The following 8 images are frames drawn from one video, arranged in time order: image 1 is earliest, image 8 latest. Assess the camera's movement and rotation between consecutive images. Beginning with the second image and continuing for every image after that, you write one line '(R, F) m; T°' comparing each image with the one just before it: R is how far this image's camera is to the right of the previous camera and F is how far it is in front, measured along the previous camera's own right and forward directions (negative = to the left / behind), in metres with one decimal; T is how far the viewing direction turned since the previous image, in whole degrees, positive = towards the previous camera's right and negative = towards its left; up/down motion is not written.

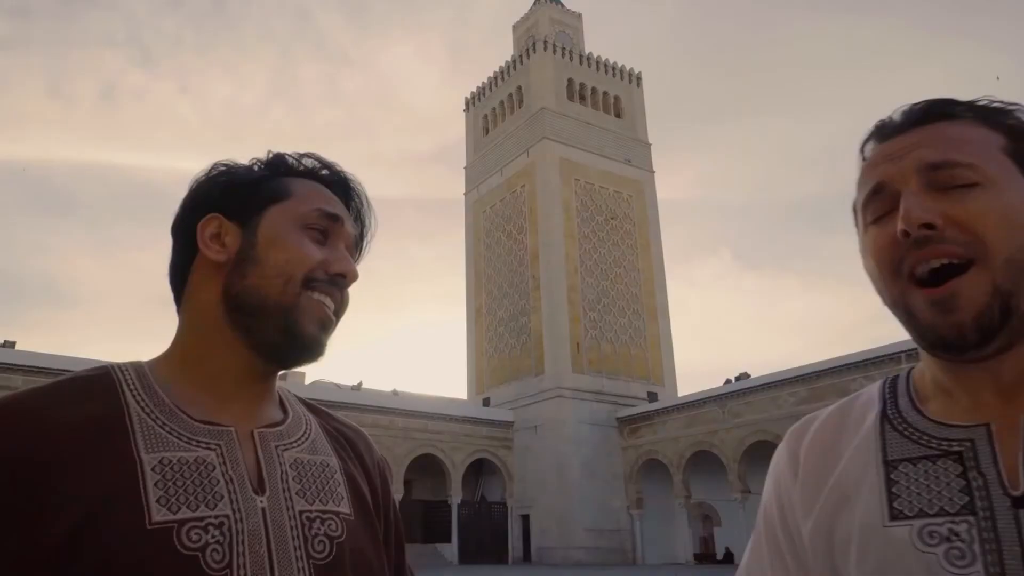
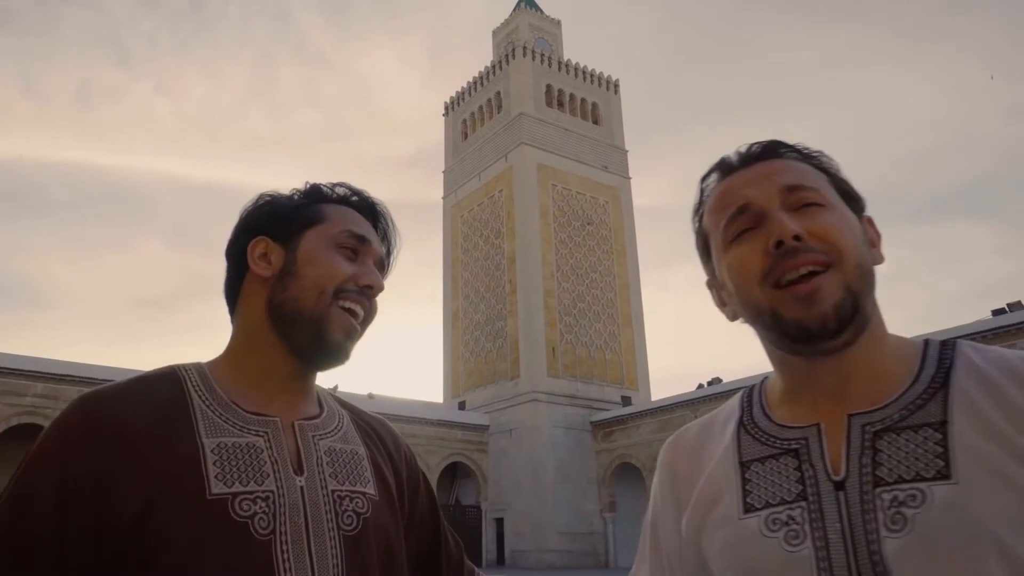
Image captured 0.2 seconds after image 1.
(-0.1, -0.1) m; +2°
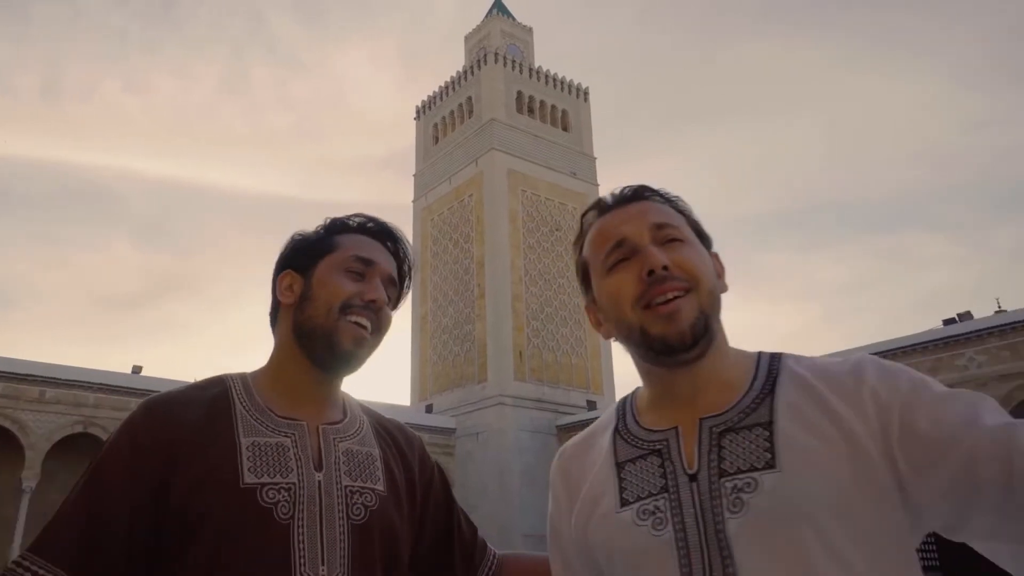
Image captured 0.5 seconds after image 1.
(0.0, -0.1) m; +2°
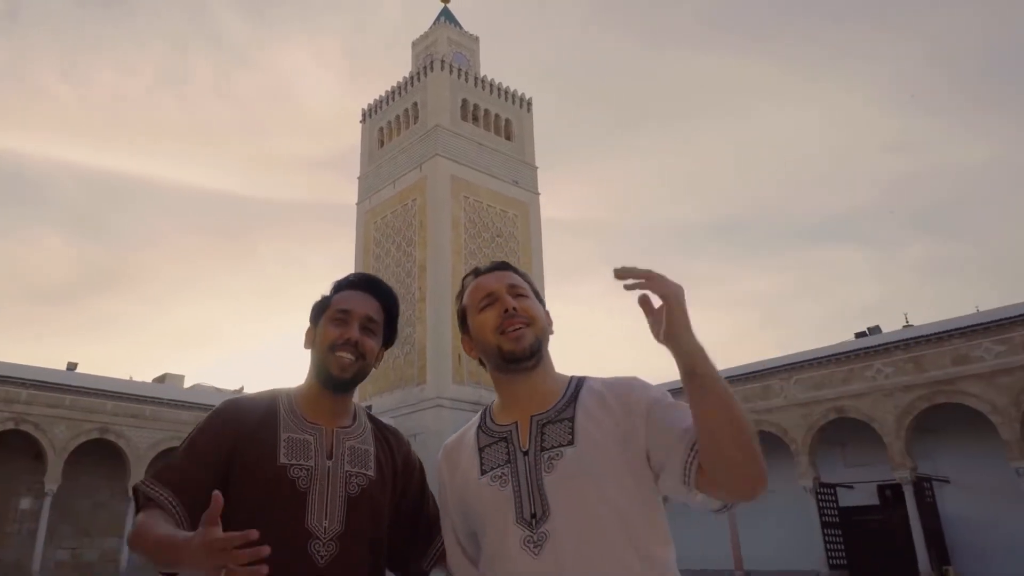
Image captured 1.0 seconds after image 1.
(0.0, -0.3) m; +4°
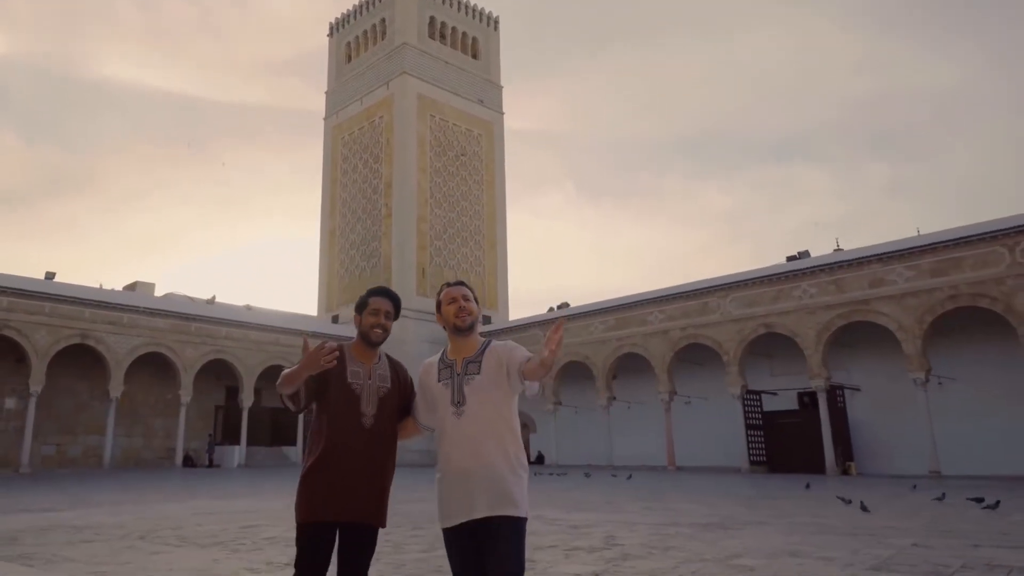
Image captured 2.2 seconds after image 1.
(0.0, -0.7) m; +3°
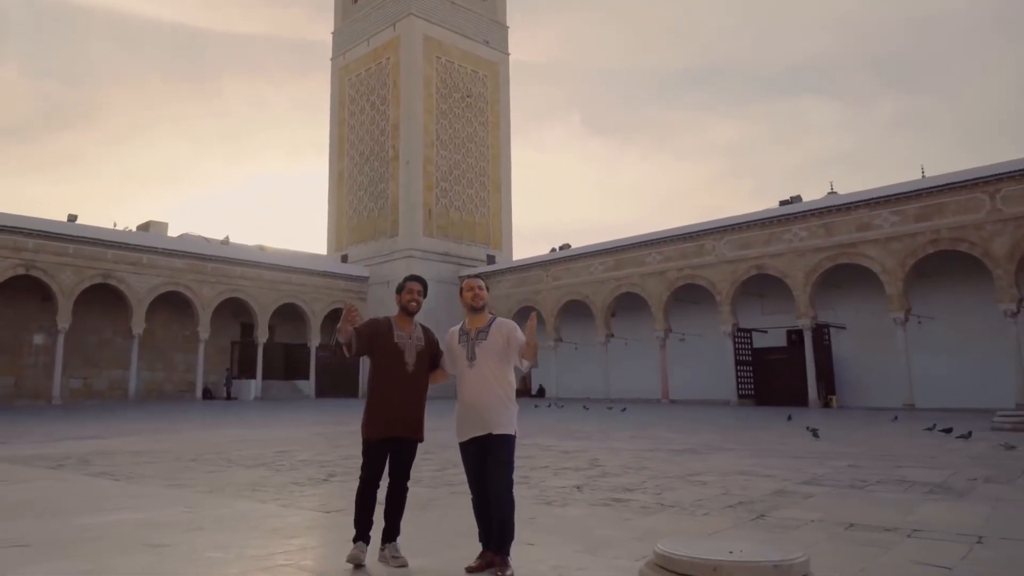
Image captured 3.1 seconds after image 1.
(0.0, -0.4) m; 0°
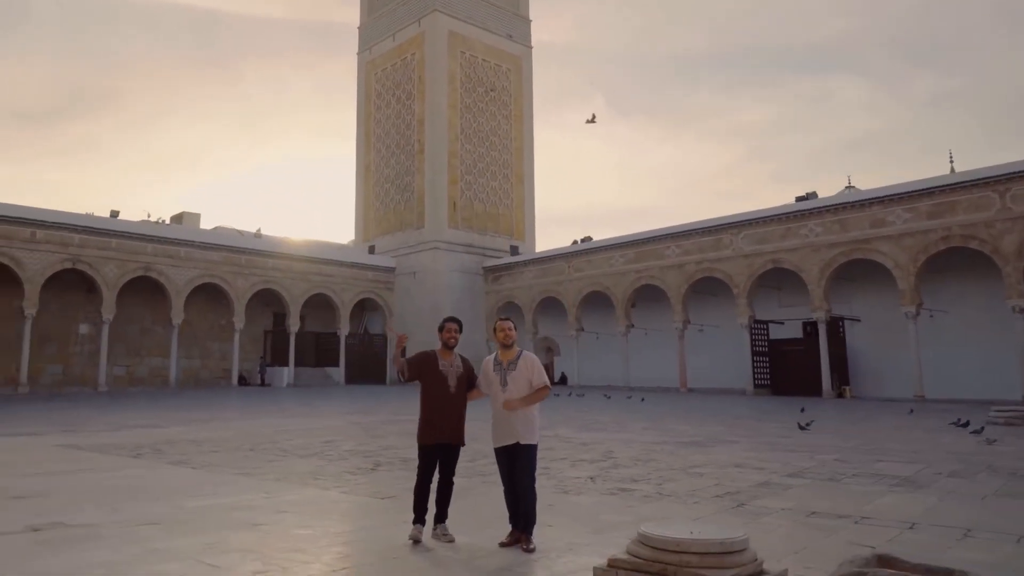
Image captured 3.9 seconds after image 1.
(0.0, -0.4) m; -2°
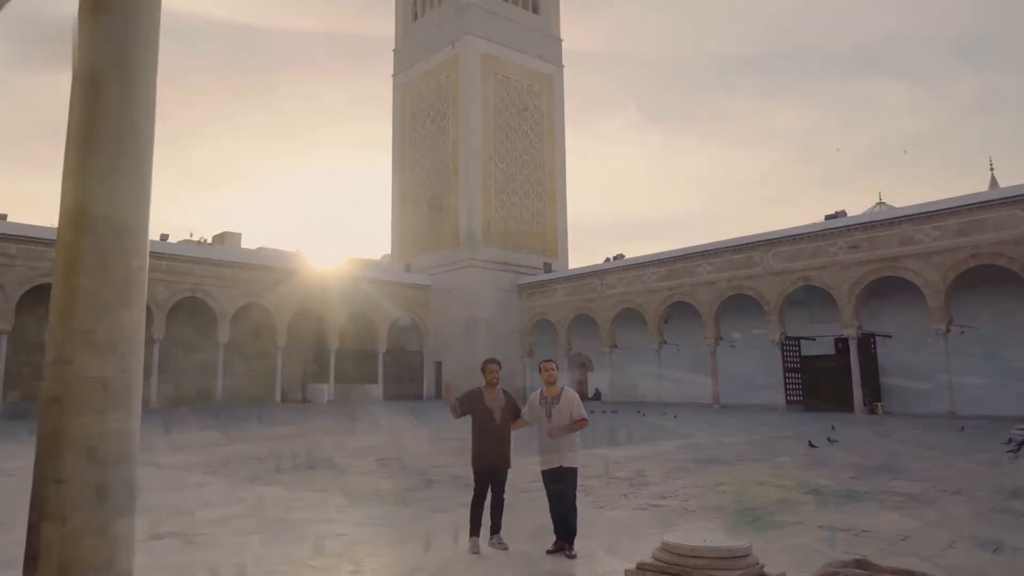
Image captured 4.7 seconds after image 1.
(0.0, -0.3) m; -2°
